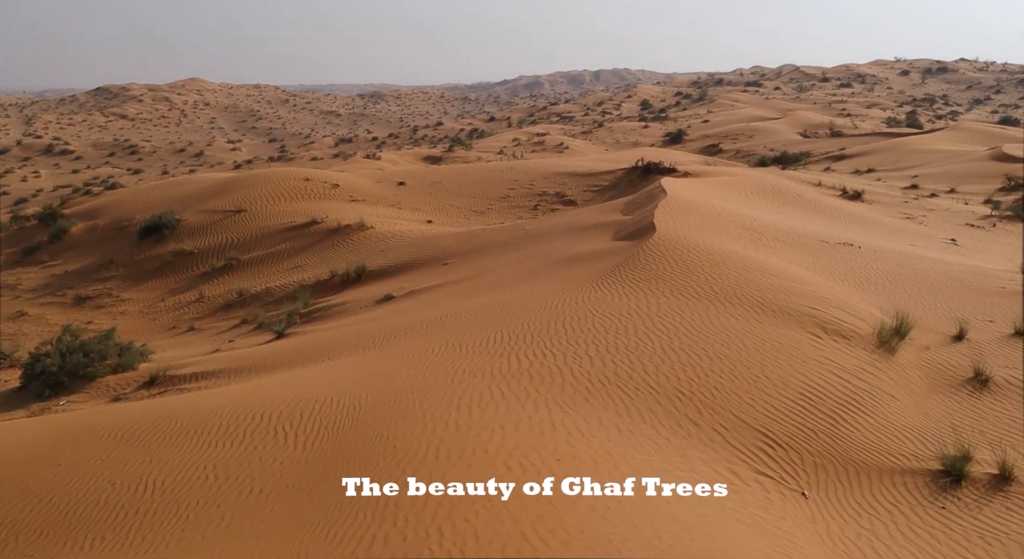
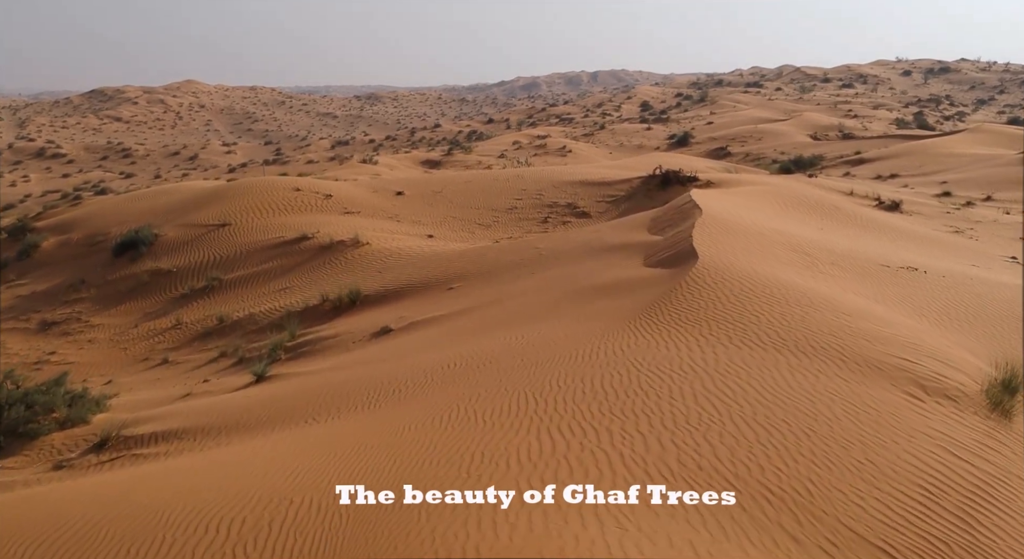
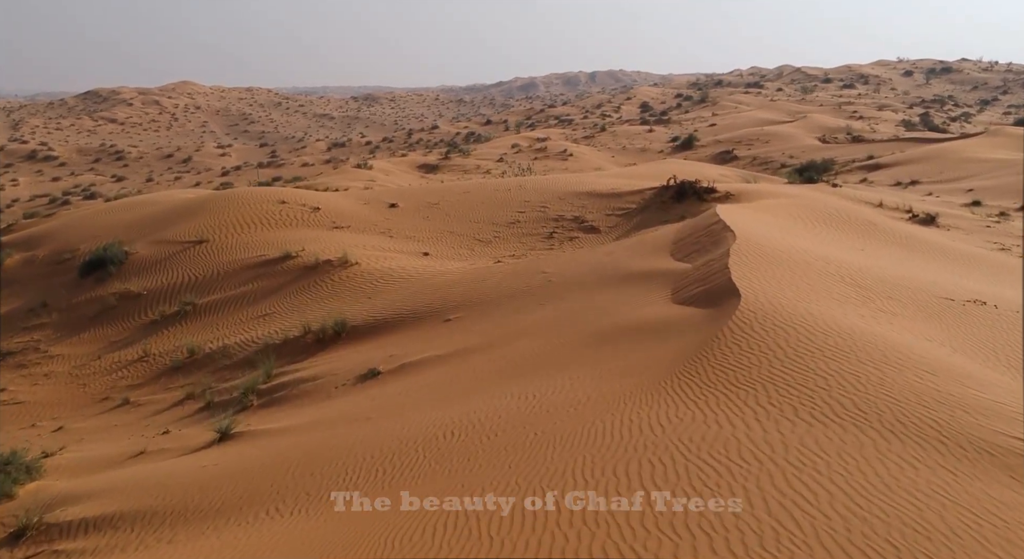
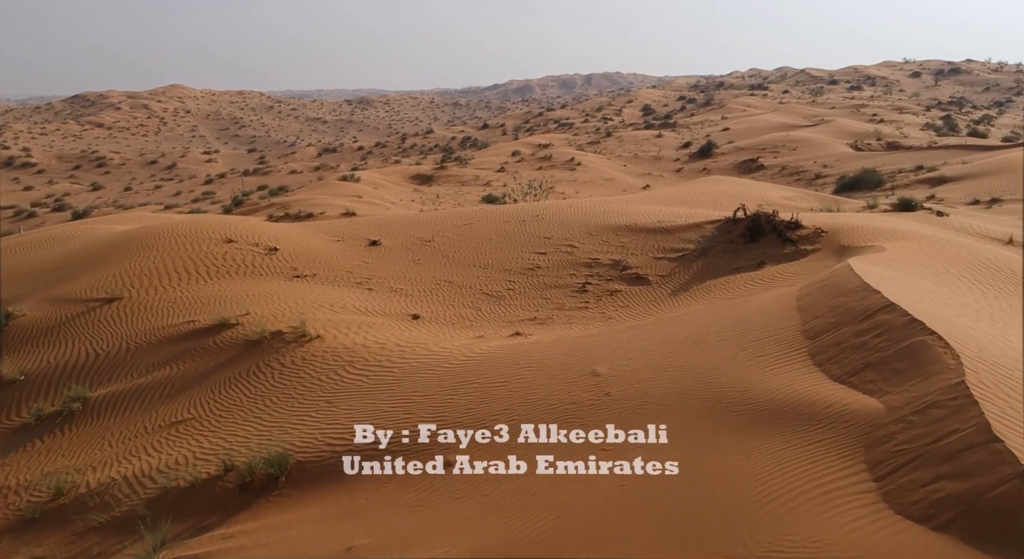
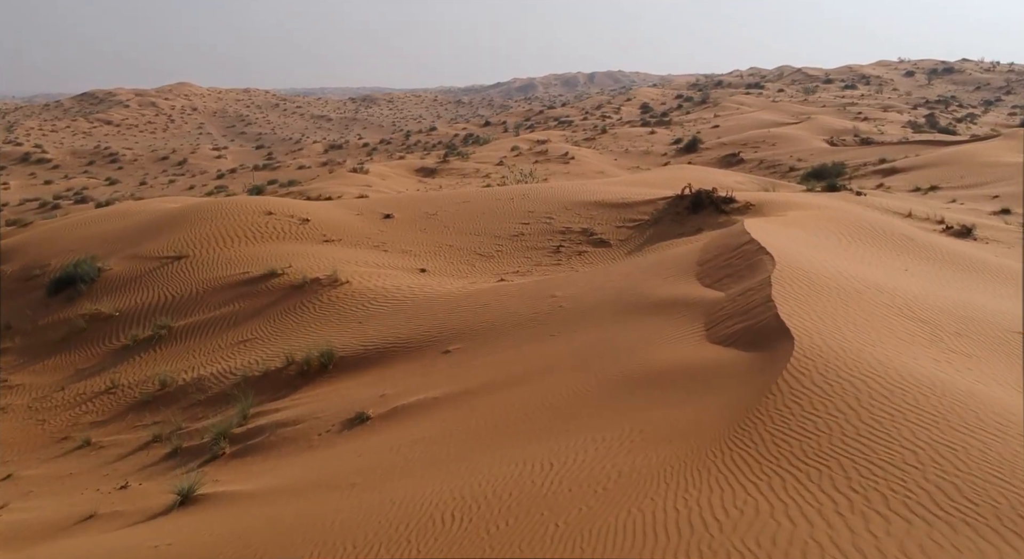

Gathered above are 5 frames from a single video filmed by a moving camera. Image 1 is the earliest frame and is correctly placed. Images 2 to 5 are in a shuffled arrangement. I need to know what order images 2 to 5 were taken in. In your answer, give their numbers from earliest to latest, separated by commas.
2, 3, 5, 4
